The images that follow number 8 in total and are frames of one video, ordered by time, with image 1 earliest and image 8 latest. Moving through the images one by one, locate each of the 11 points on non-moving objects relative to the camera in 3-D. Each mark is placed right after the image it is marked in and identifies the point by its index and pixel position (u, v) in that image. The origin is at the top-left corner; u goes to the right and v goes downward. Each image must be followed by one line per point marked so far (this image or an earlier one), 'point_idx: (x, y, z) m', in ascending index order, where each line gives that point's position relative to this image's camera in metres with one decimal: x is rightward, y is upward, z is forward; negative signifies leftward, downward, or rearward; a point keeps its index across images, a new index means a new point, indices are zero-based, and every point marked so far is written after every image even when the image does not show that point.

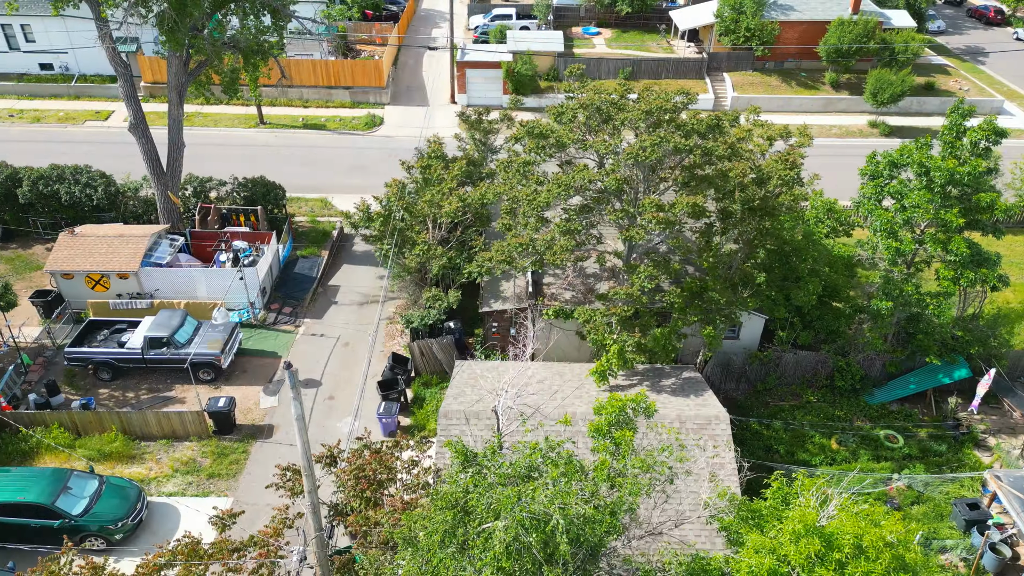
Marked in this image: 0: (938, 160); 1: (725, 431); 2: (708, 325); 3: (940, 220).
0: (+9.5, +2.8, +16.8) m
1: (+4.3, -2.9, +15.0) m
2: (+4.8, -0.9, +18.4) m
3: (+9.6, +1.5, +17.0) m
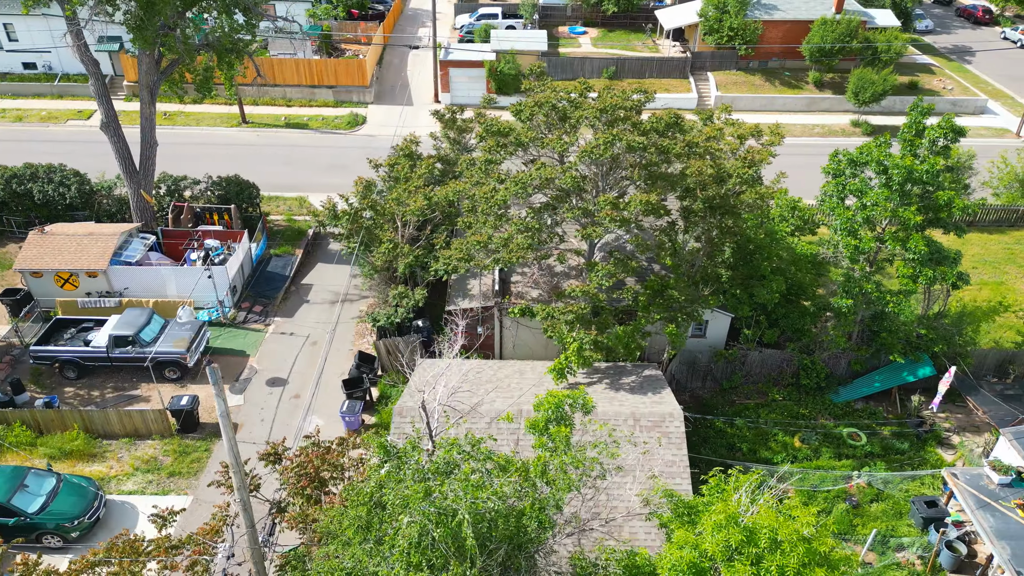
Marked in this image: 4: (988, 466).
0: (+8.5, +2.9, +16.8) m
1: (+3.4, -2.8, +15.0) m
2: (+3.9, -0.9, +18.4) m
3: (+8.7, +1.6, +17.0) m
4: (+10.2, -3.8, +16.1) m
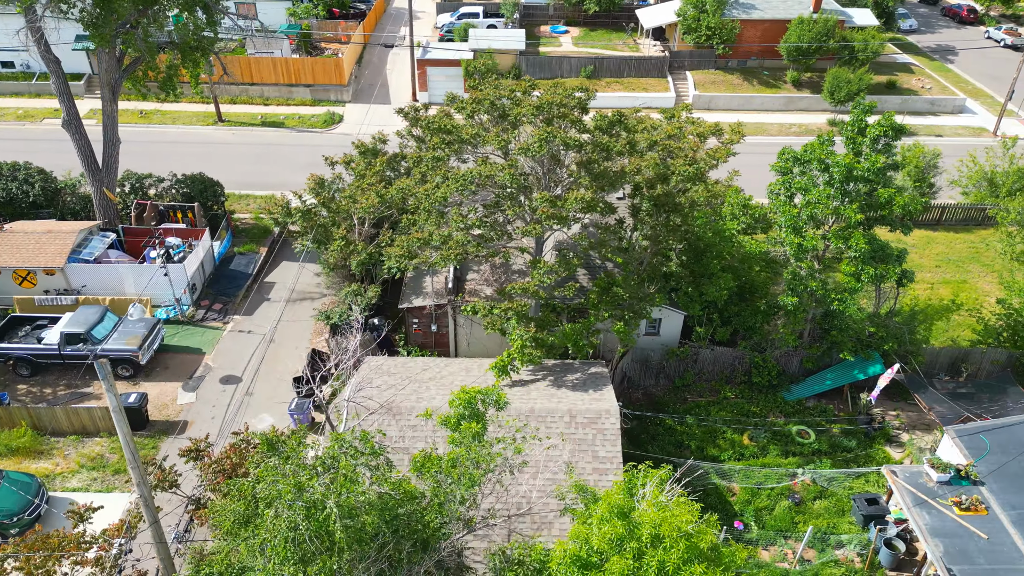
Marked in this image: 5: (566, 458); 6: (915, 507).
0: (+7.3, +2.9, +16.8) m
1: (+2.1, -2.8, +15.1) m
2: (+2.6, -0.8, +18.4) m
3: (+7.4, +1.6, +17.0) m
4: (+8.9, -3.8, +16.1) m
5: (+1.1, -3.3, +14.5) m
6: (+8.2, -4.5, +15.4) m
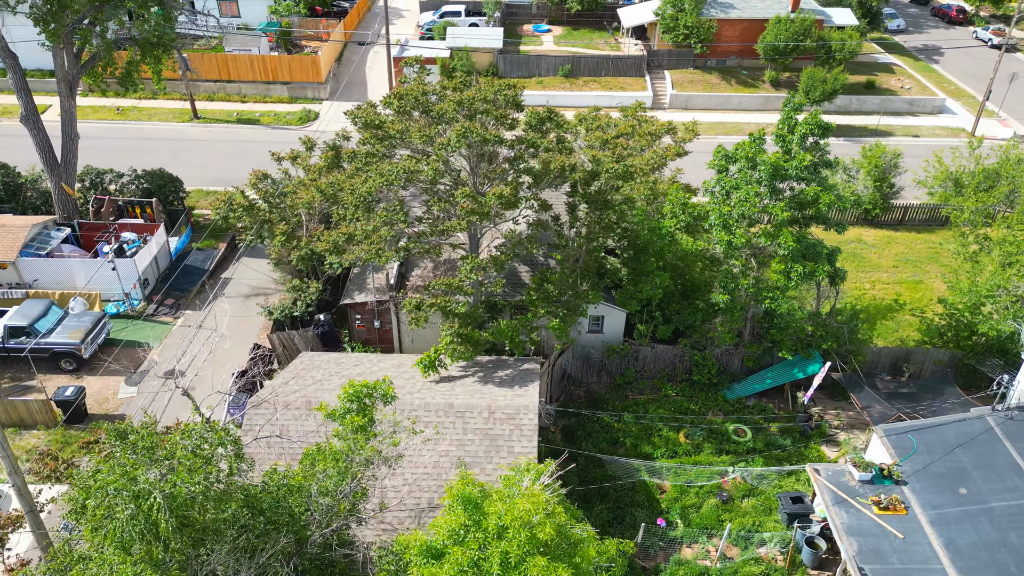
0: (+5.7, +3.0, +16.8) m
1: (+0.4, -2.7, +15.1) m
2: (+1.0, -0.7, +18.4) m
3: (+5.8, +1.7, +17.0) m
4: (+7.2, -3.7, +16.1) m
5: (-0.6, -3.2, +14.6) m
6: (+6.6, -4.4, +15.4) m
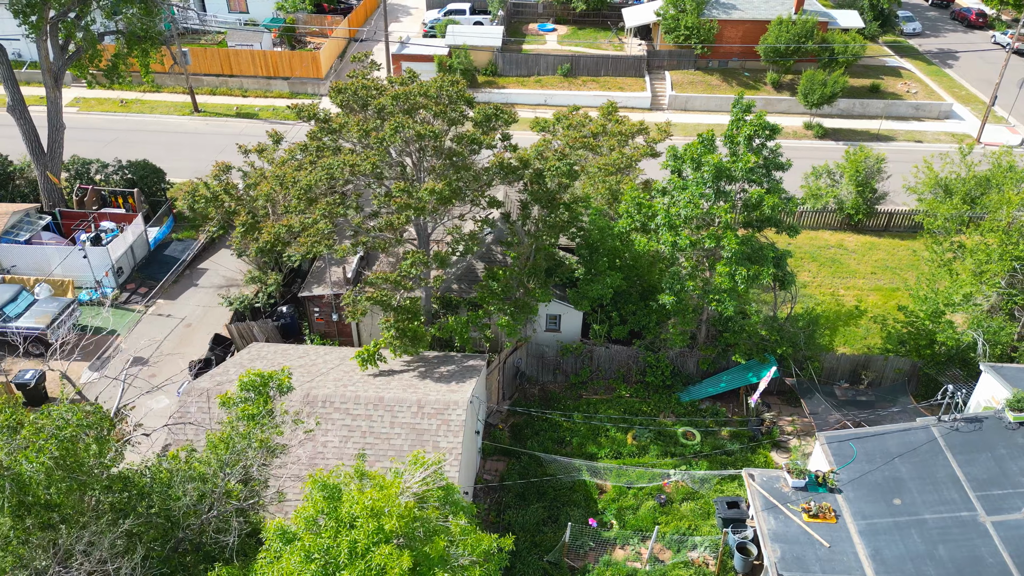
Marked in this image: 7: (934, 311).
0: (+4.4, +2.9, +16.6) m
1: (-1.0, -2.6, +15.1) m
2: (-0.3, -0.7, +18.4) m
3: (+4.5, +1.6, +16.8) m
4: (+5.8, -3.8, +15.9) m
5: (-2.1, -3.1, +14.6) m
6: (+5.1, -4.5, +15.2) m
7: (+10.7, -0.6, +19.2) m
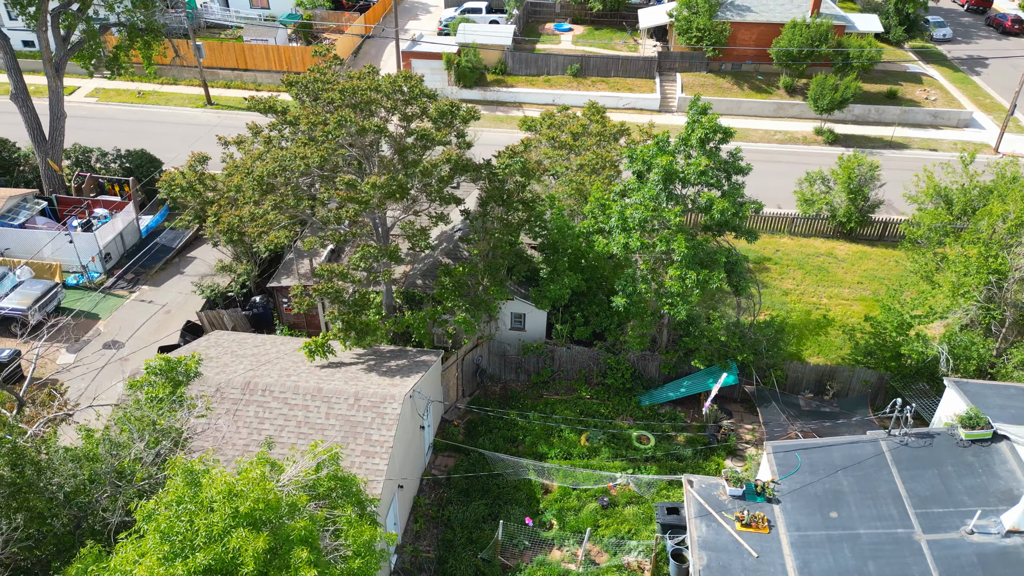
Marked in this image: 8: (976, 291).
0: (+3.3, +2.9, +16.4) m
1: (-2.4, -2.5, +15.2) m
2: (-1.4, -0.6, +18.5) m
3: (+3.4, +1.6, +16.7) m
4: (+4.4, -3.9, +15.6) m
5: (-3.4, -3.0, +14.8) m
6: (+3.7, -4.6, +15.0) m
7: (+9.7, -0.9, +18.7) m
8: (+12.2, -0.1, +19.8) m
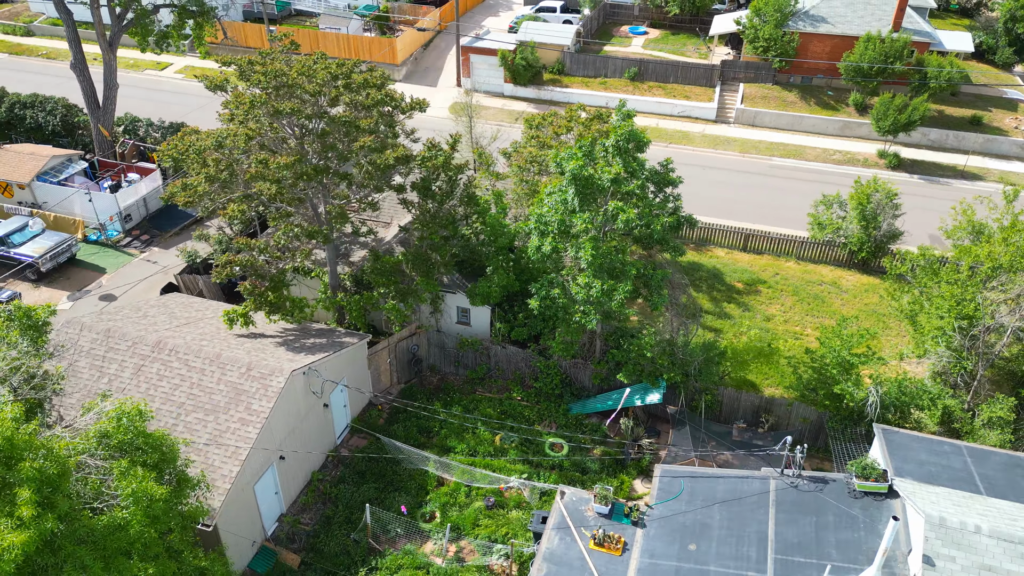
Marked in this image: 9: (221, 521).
0: (+1.4, +2.7, +16.1) m
1: (-4.9, -2.0, +15.8) m
2: (-3.2, -0.2, +18.9) m
3: (+1.4, +1.4, +16.3) m
4: (+1.7, -4.1, +15.2) m
5: (-6.1, -2.4, +15.6) m
6: (+0.8, -4.7, +14.7) m
7: (+7.6, -1.6, +17.4) m
8: (+10.4, -1.2, +18.0) m
9: (-5.5, -4.4, +14.2) m
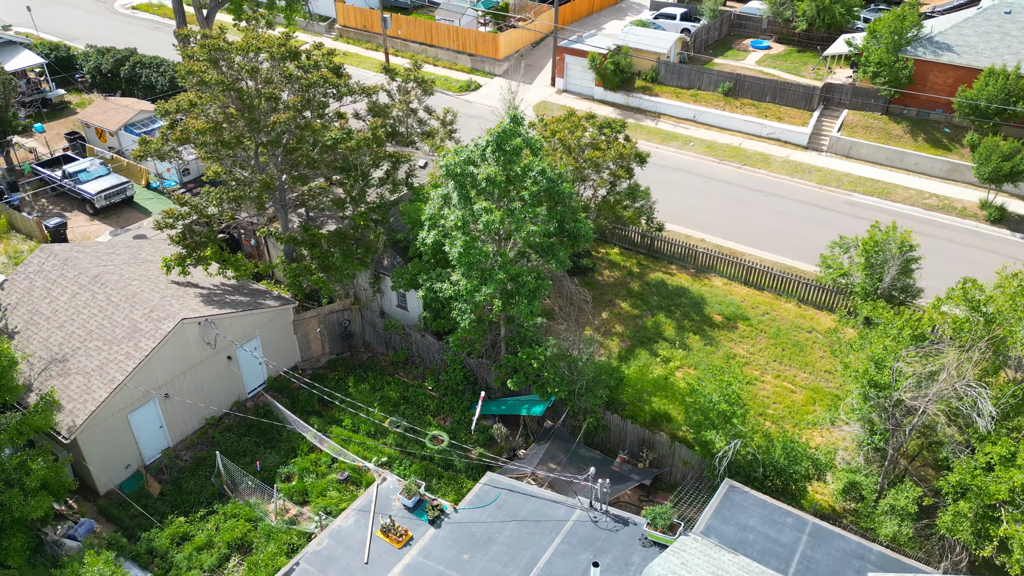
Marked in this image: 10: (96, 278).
0: (-1.0, +2.8, +16.1) m
1: (-7.9, -0.9, +17.4) m
2: (-5.3, +0.5, +20.0) m
3: (-1.2, +1.5, +16.4) m
4: (-2.1, -4.0, +15.3) m
5: (-9.2, -1.1, +17.4) m
6: (-3.1, -4.5, +15.0) m
7: (+4.5, -2.5, +16.0) m
8: (+7.4, -2.5, +16.0) m
9: (-9.3, -3.2, +16.1) m
10: (-10.4, +0.2, +18.8) m
